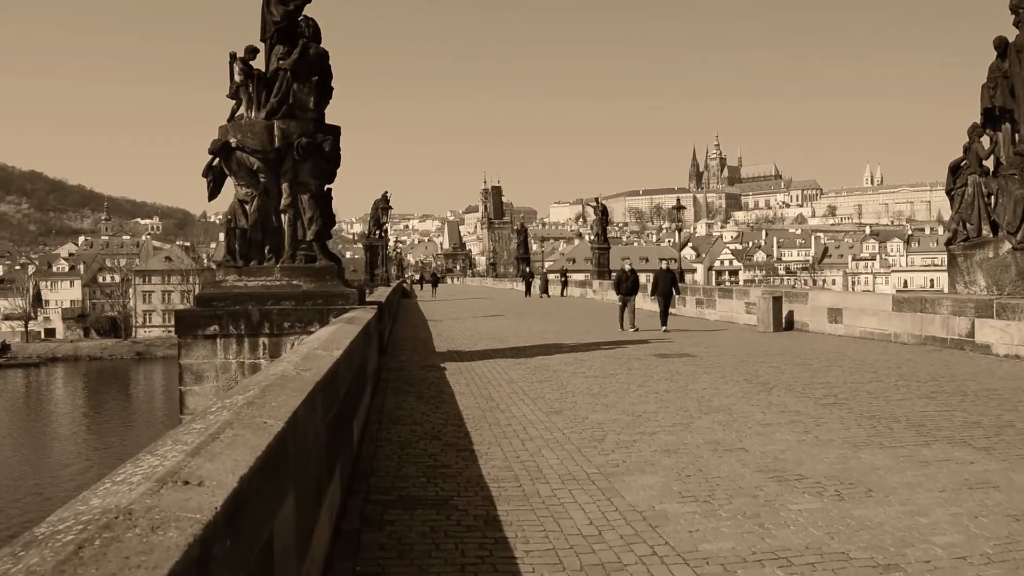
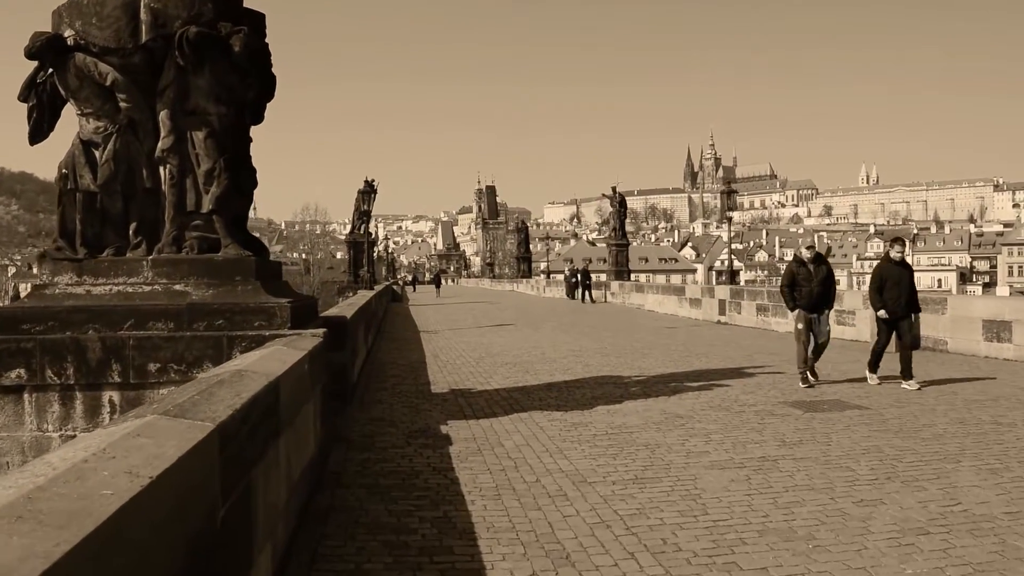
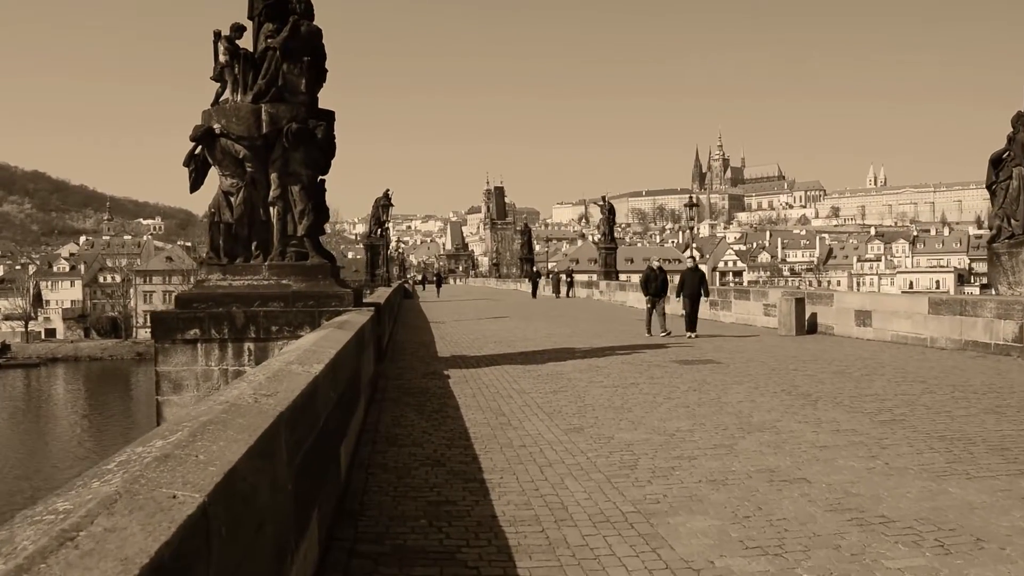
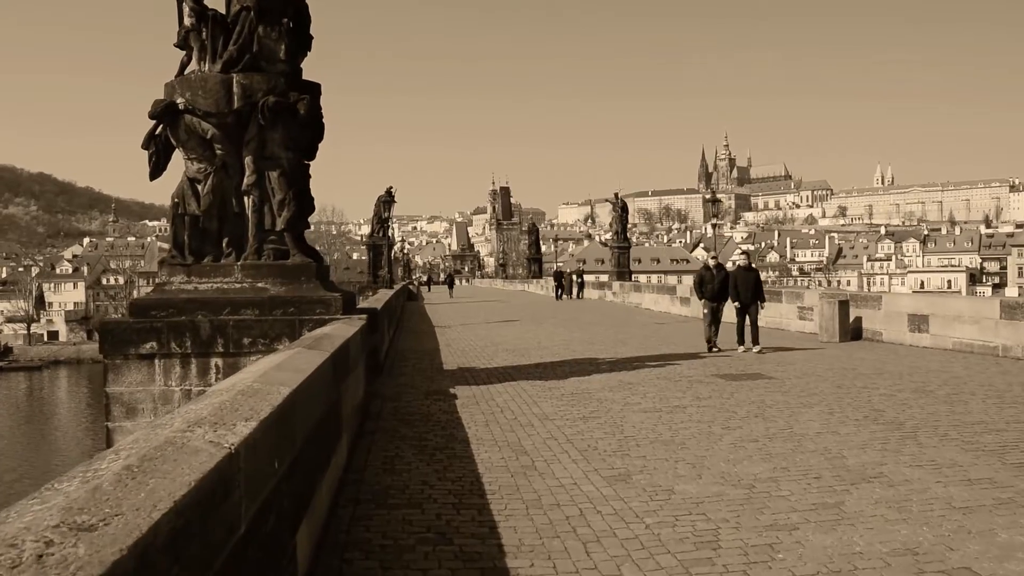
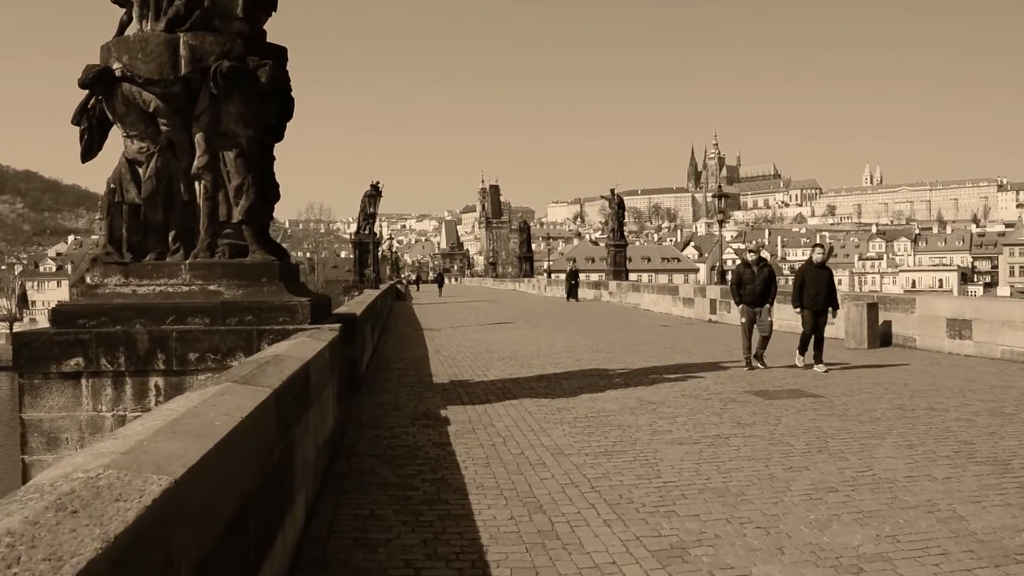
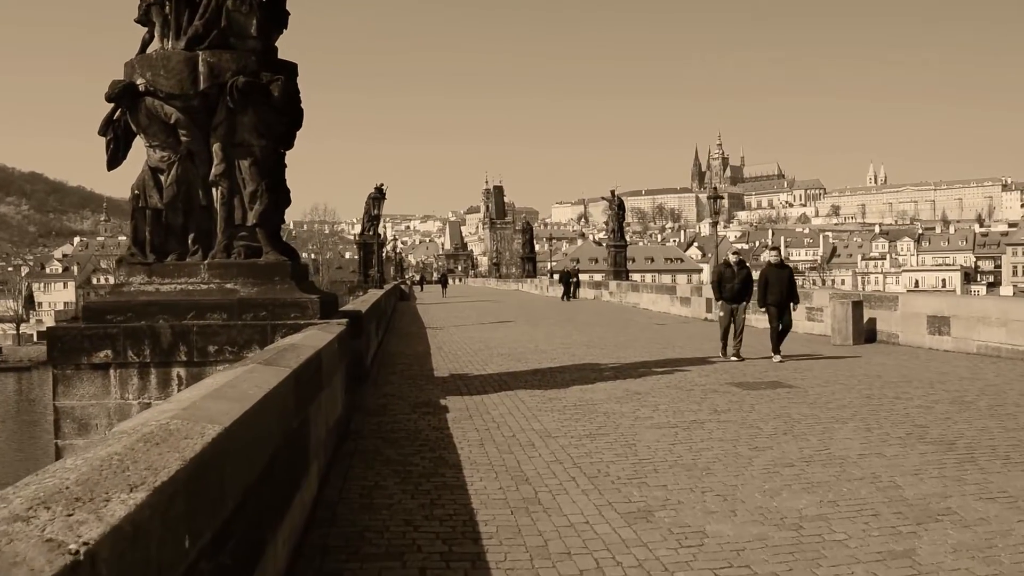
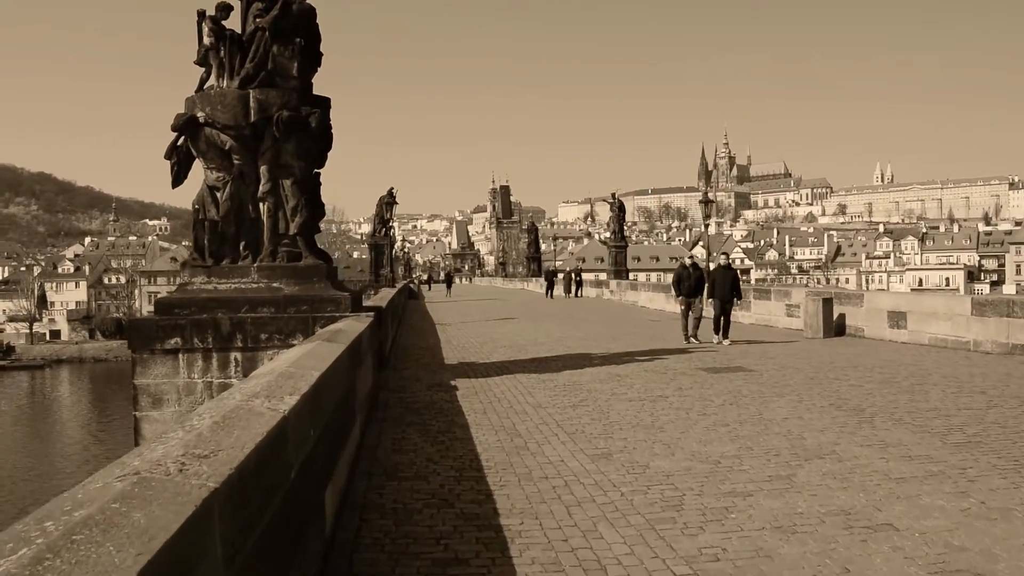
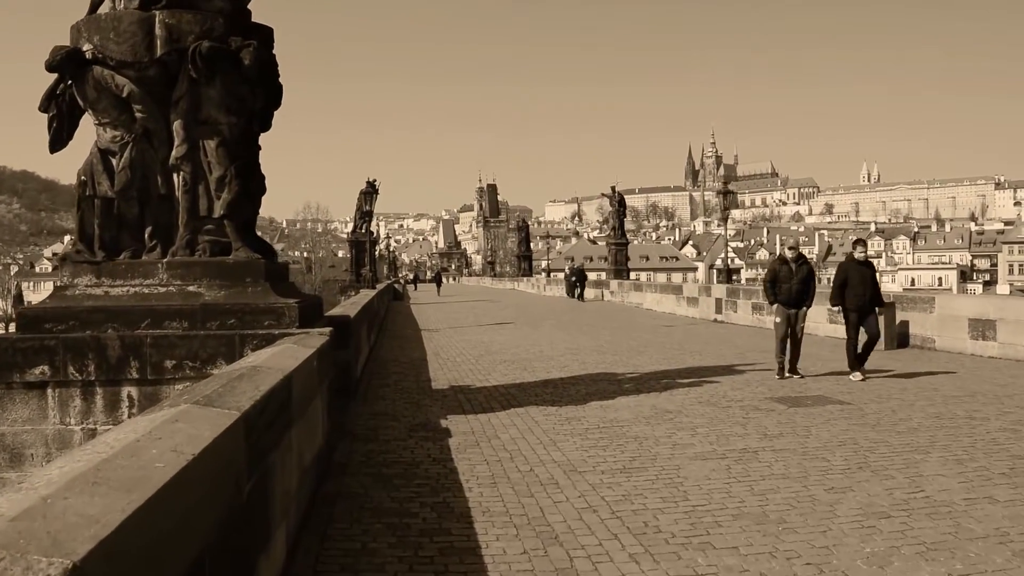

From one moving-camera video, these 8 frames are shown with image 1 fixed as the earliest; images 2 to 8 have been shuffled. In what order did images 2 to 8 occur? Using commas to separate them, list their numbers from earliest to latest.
3, 7, 4, 6, 5, 8, 2
